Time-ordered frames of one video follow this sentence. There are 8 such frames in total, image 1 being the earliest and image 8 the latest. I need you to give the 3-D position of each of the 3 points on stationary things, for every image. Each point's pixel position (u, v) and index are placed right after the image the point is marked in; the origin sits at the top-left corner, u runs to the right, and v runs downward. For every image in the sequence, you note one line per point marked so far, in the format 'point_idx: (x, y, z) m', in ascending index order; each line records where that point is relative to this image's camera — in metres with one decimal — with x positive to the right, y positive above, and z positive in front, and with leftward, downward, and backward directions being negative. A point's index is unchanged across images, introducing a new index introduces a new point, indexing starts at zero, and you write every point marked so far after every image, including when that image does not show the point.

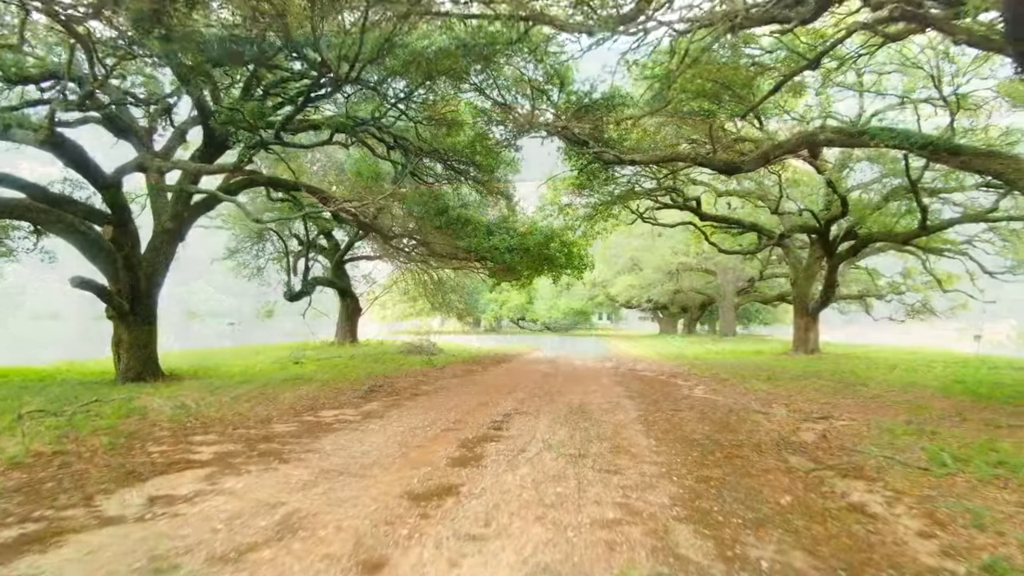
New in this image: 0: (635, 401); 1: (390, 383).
0: (+1.6, -1.5, +7.1) m
1: (-1.8, -1.4, +8.0) m
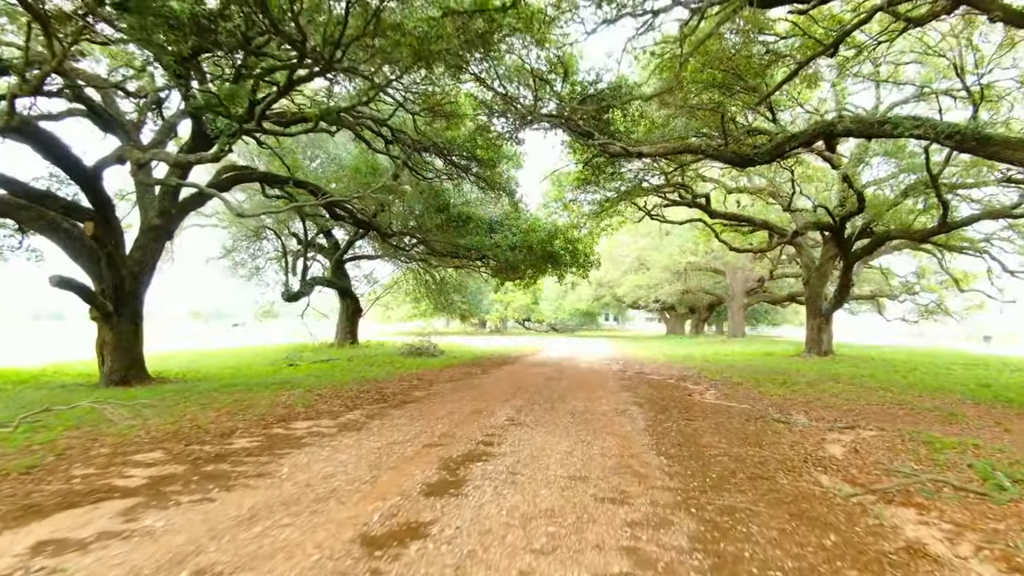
0: (+1.6, -1.5, +6.6) m
1: (-1.8, -1.4, +7.5) m
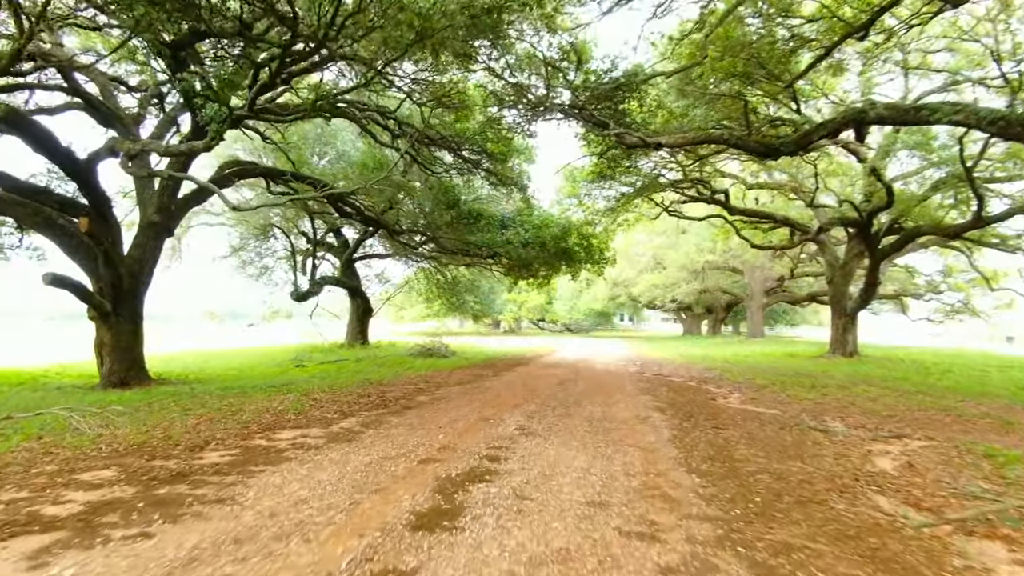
0: (+1.7, -1.4, +6.1) m
1: (-1.7, -1.4, +7.0) m
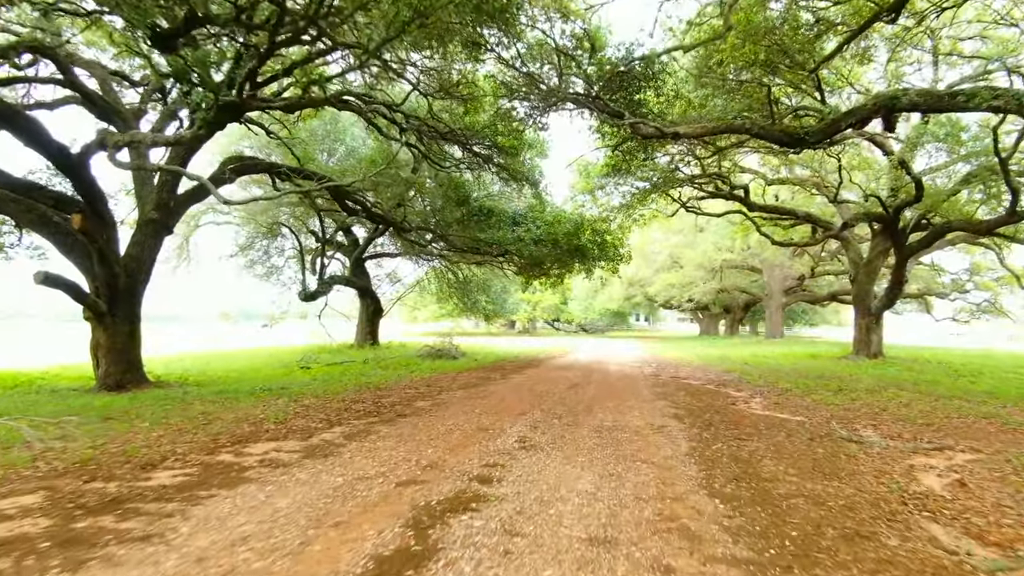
0: (+1.8, -1.4, +5.6) m
1: (-1.6, -1.3, +6.6) m
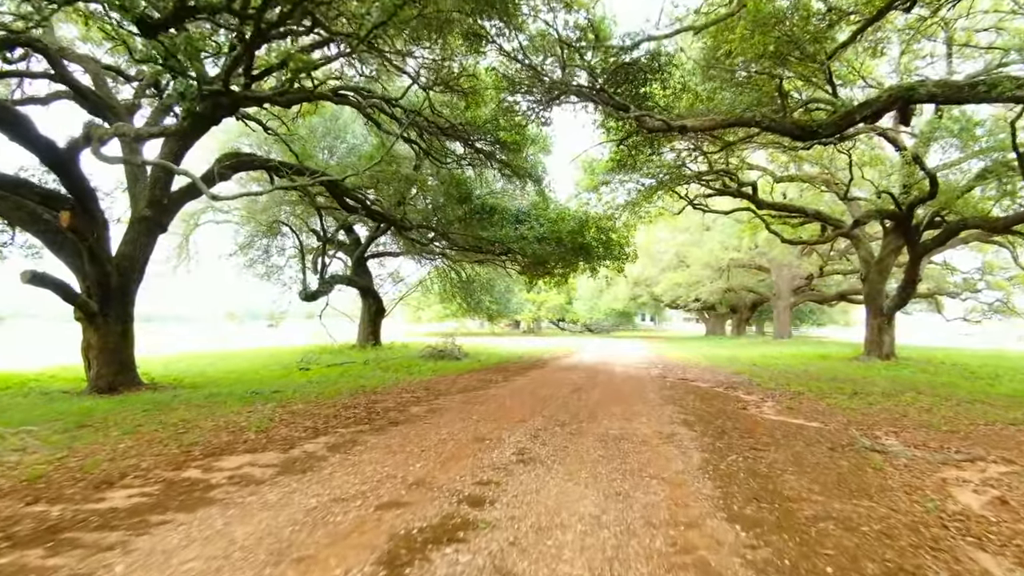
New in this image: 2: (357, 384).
0: (+1.8, -1.4, +5.2) m
1: (-1.6, -1.3, +6.3) m
2: (-2.4, -1.5, +8.2) m
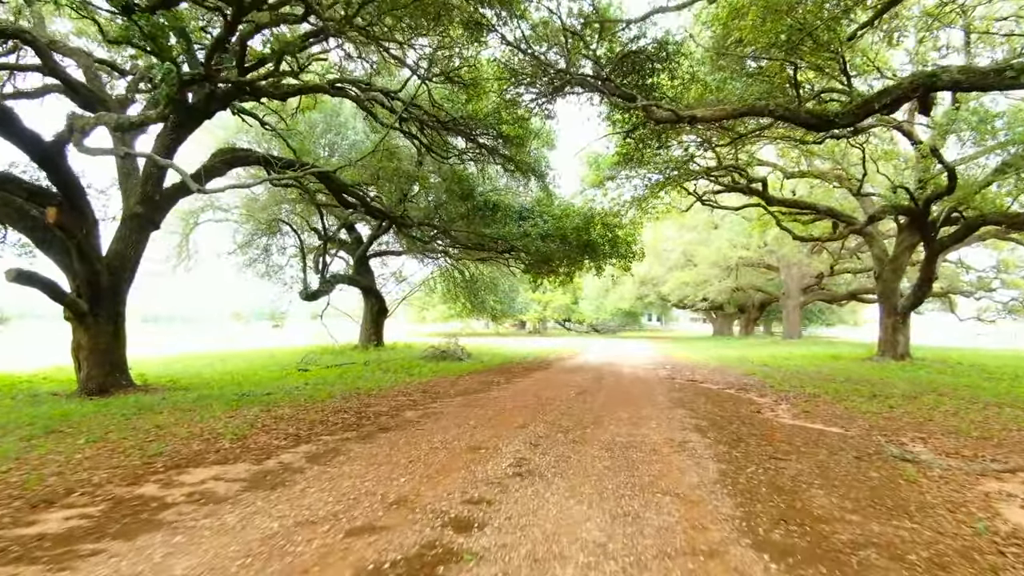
0: (+1.8, -1.4, +4.8) m
1: (-1.6, -1.3, +6.0) m
2: (-2.3, -1.4, +7.9) m
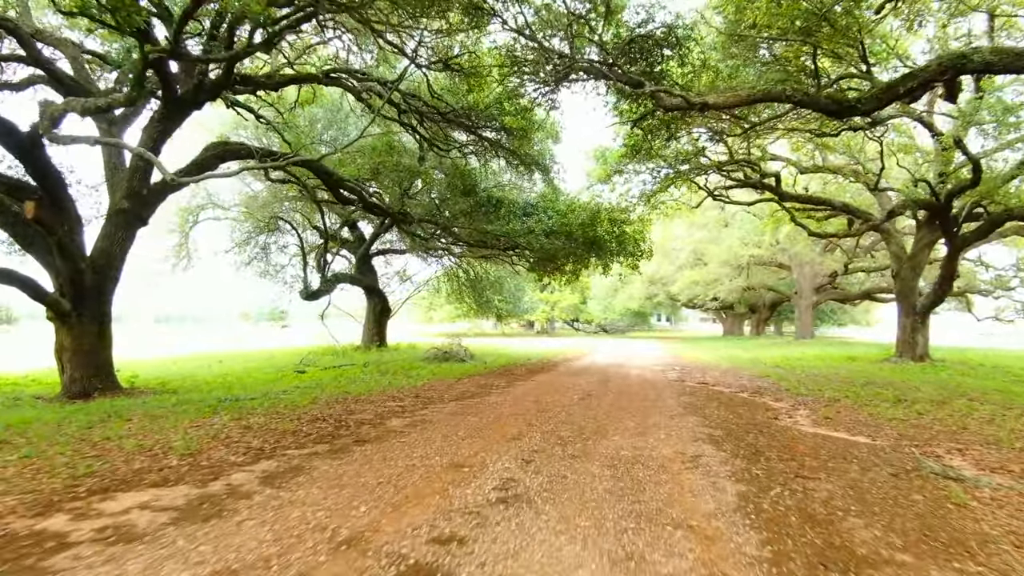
0: (+1.7, -1.3, +4.3) m
1: (-1.6, -1.3, +5.5) m
2: (-2.3, -1.4, +7.4) m
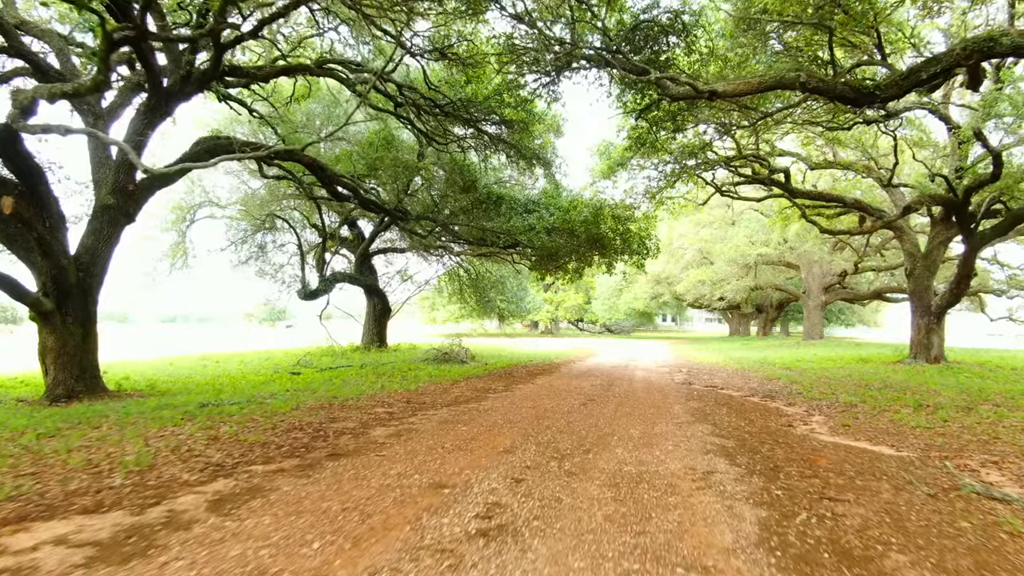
0: (+1.6, -1.3, +3.9) m
1: (-1.7, -1.2, +5.1) m
2: (-2.4, -1.4, +7.0) m
